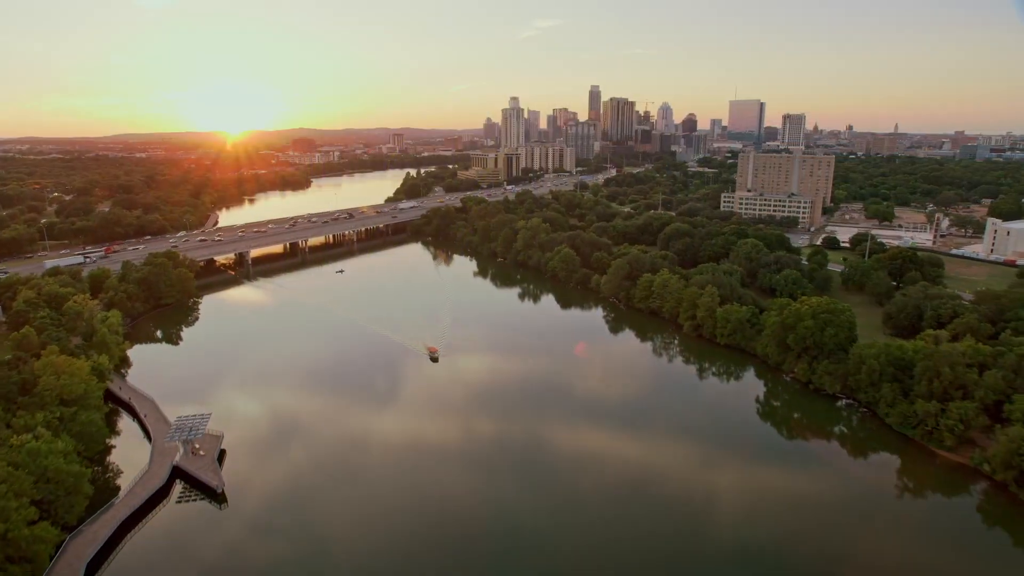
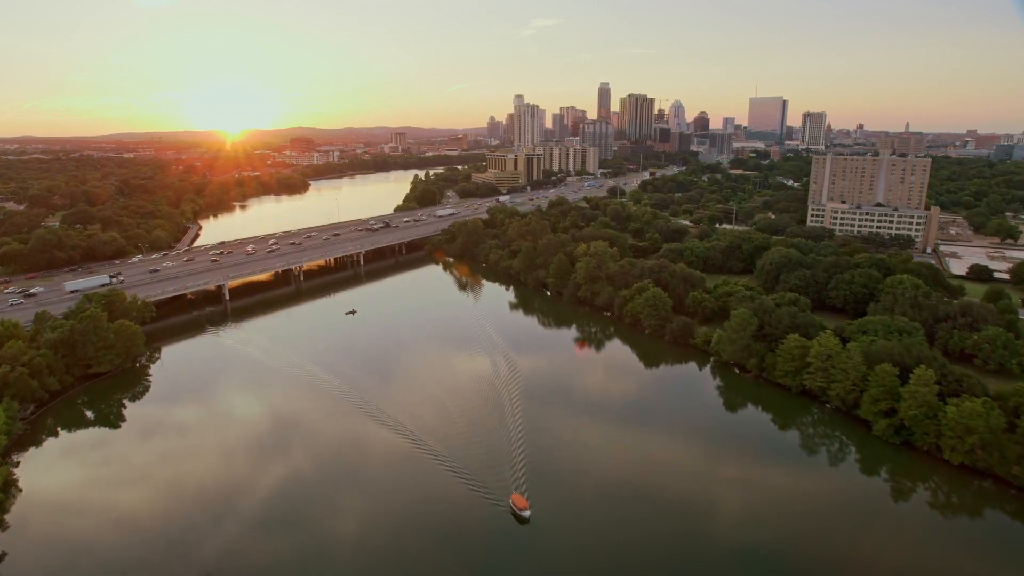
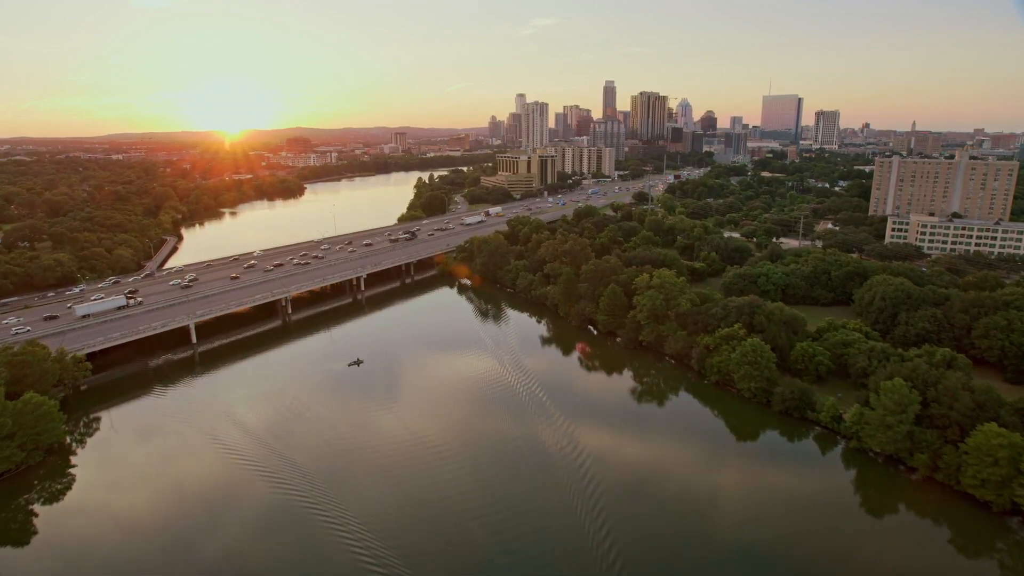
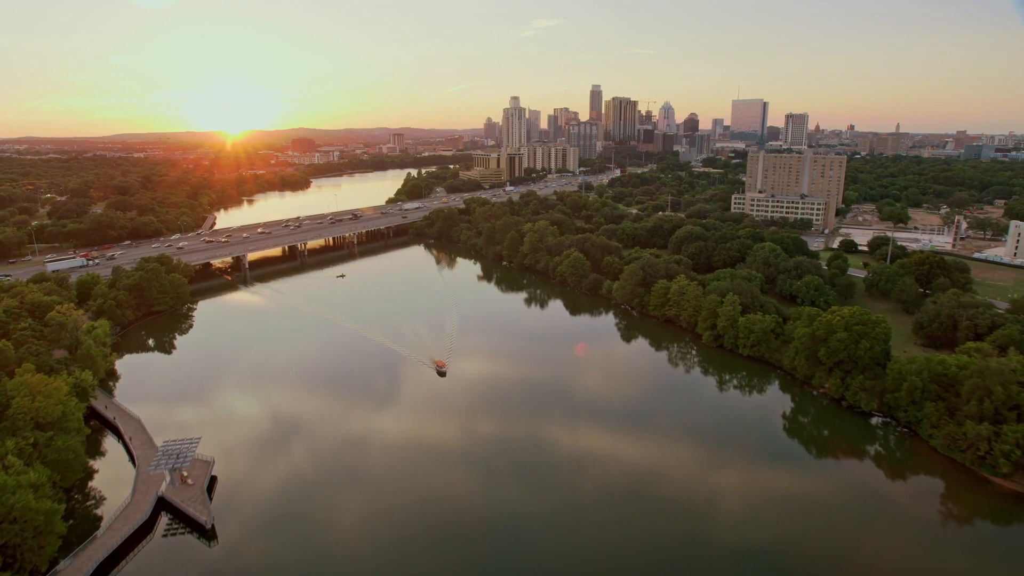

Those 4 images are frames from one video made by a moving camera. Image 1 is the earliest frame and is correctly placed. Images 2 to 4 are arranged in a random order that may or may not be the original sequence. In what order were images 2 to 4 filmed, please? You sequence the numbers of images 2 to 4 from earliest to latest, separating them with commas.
4, 2, 3
